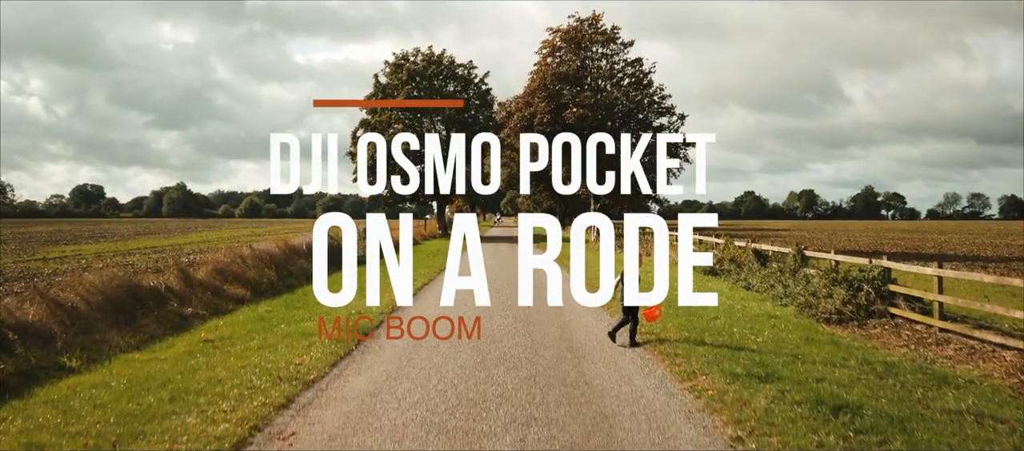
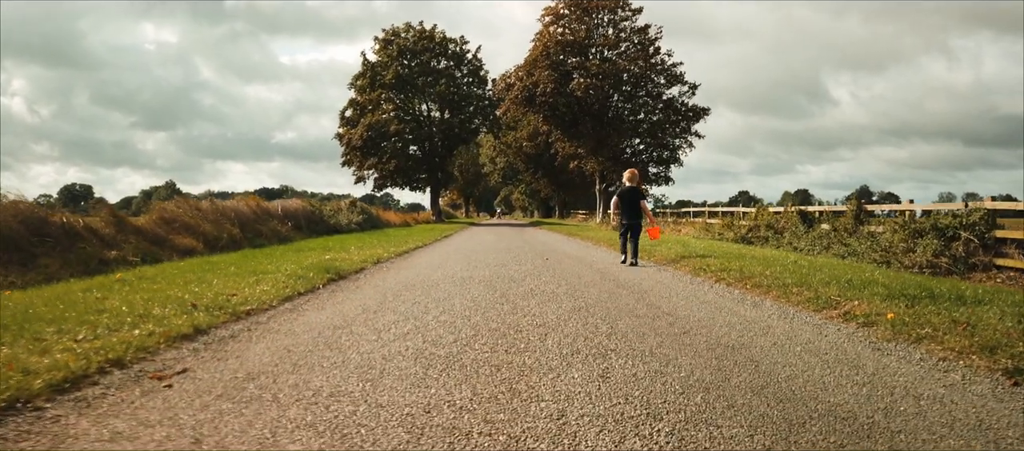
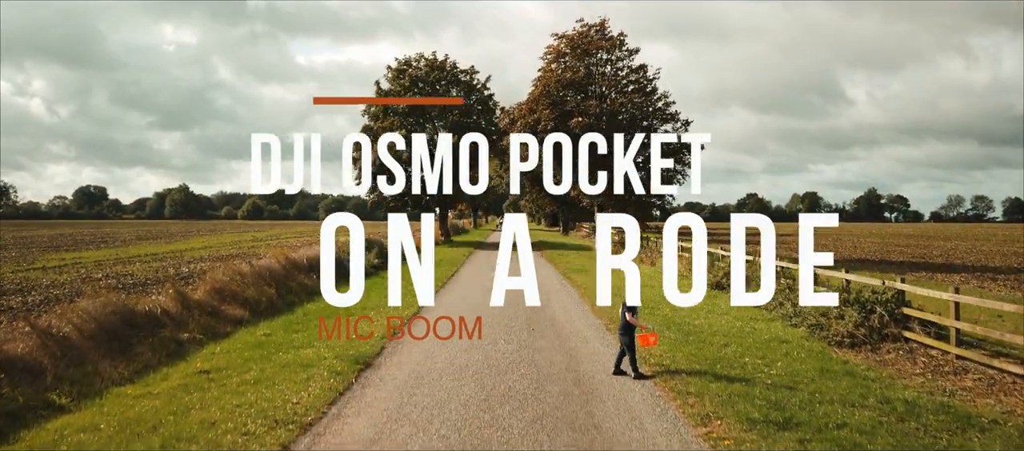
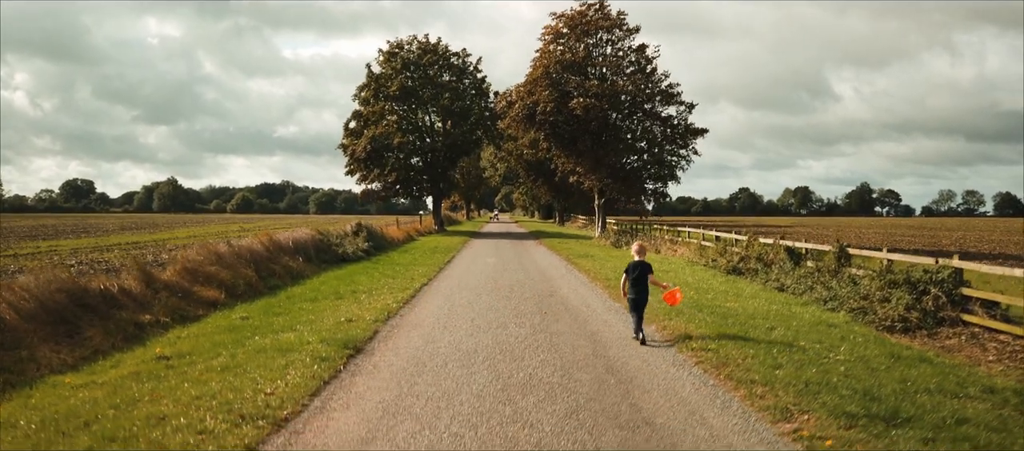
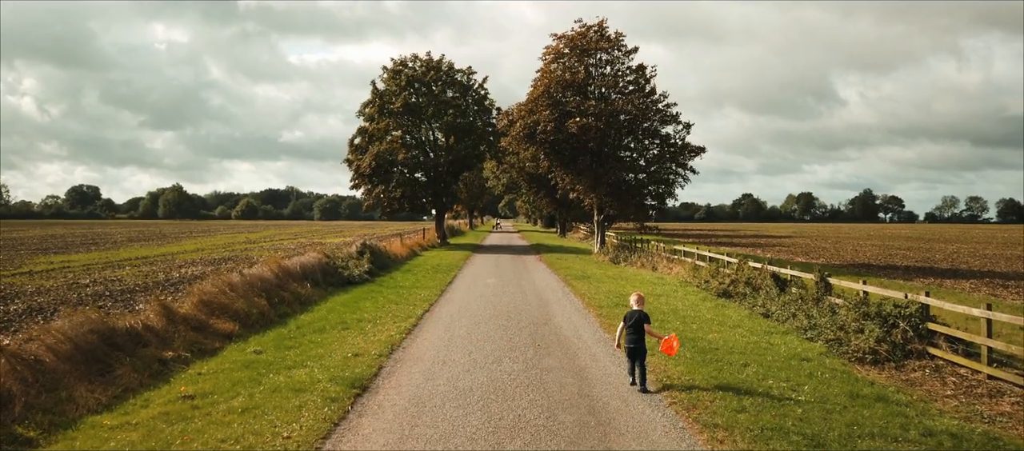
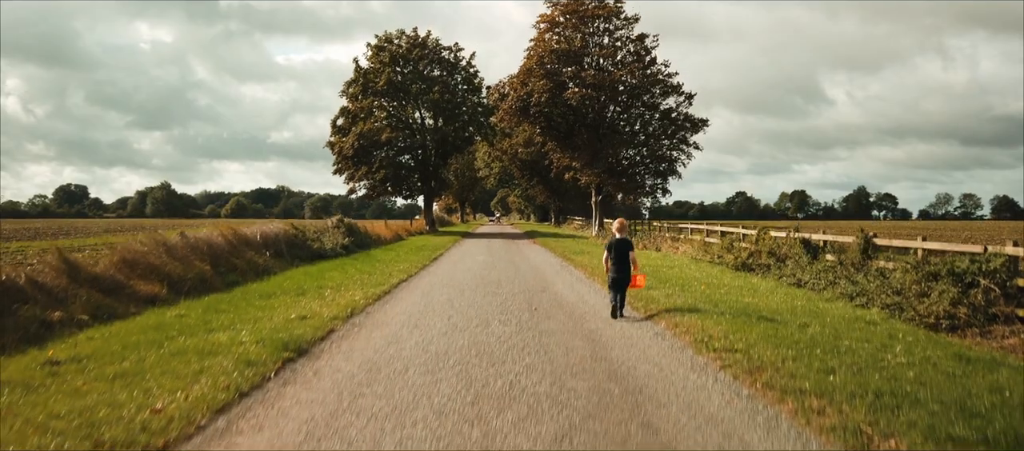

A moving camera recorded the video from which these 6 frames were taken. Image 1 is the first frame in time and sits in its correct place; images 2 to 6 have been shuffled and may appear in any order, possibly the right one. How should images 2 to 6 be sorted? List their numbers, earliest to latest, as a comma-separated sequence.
3, 5, 4, 2, 6
